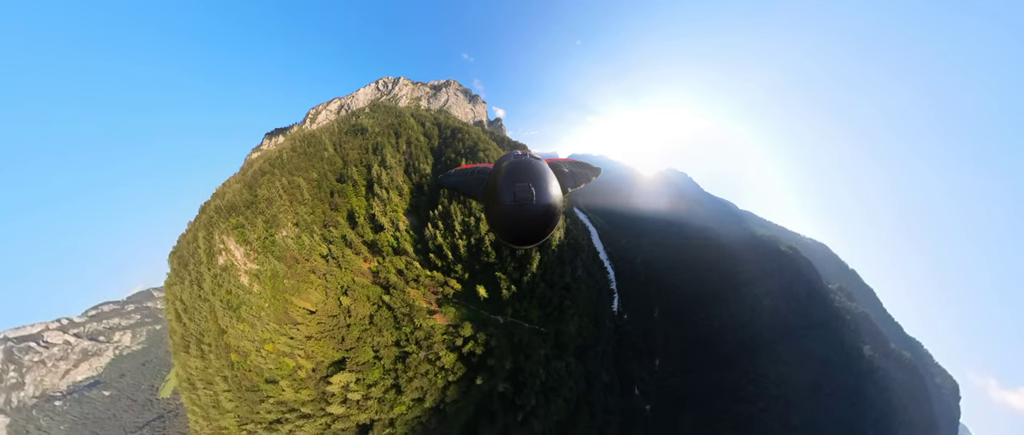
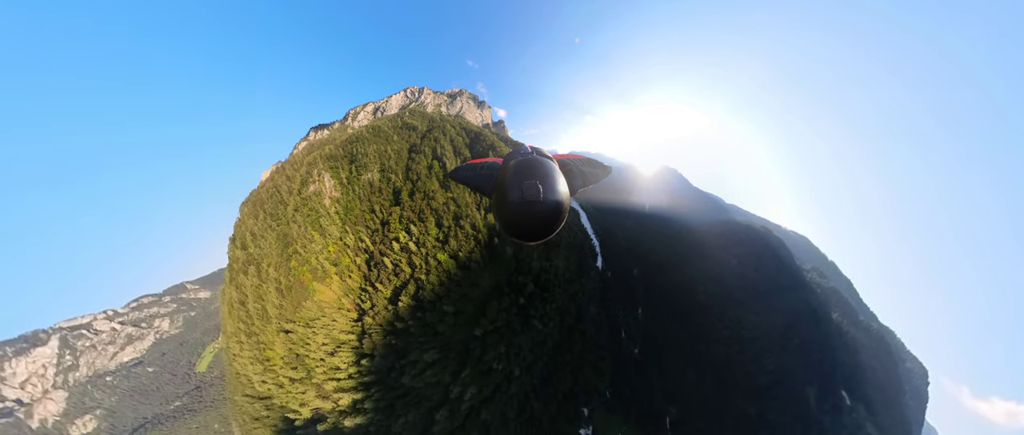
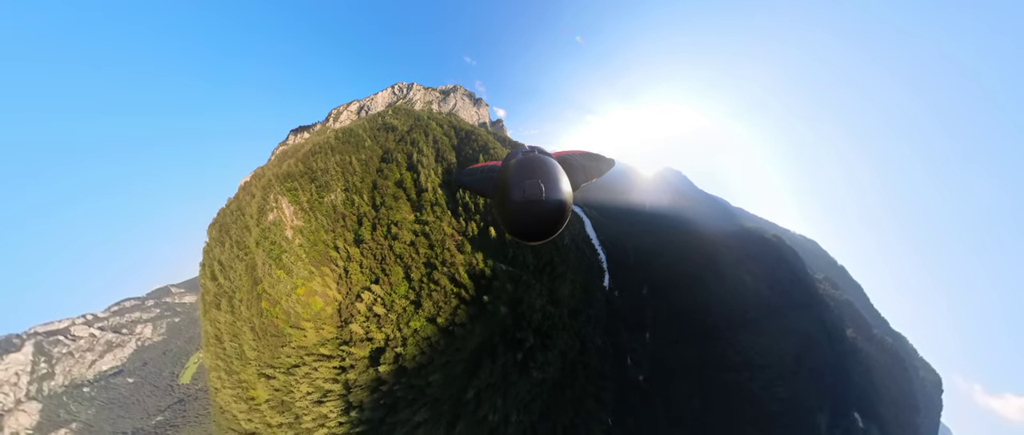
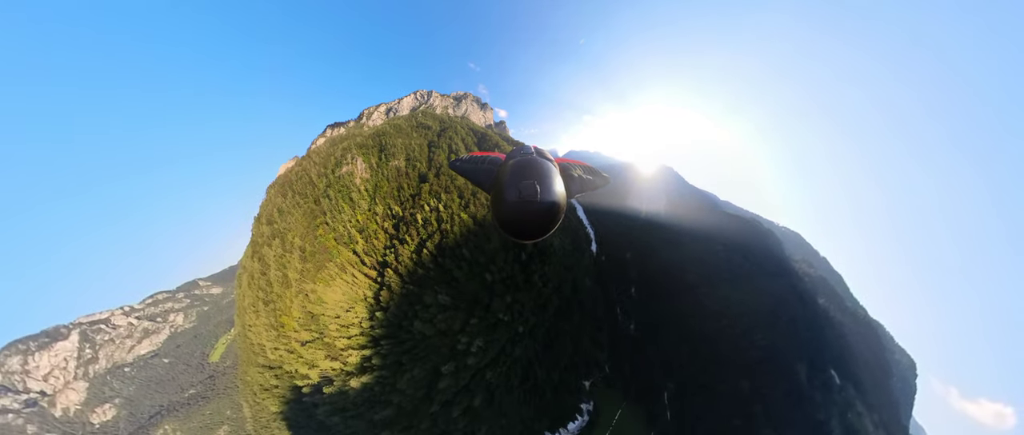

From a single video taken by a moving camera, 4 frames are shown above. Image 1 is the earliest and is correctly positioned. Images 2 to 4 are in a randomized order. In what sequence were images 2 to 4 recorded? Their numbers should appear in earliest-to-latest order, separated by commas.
3, 2, 4
